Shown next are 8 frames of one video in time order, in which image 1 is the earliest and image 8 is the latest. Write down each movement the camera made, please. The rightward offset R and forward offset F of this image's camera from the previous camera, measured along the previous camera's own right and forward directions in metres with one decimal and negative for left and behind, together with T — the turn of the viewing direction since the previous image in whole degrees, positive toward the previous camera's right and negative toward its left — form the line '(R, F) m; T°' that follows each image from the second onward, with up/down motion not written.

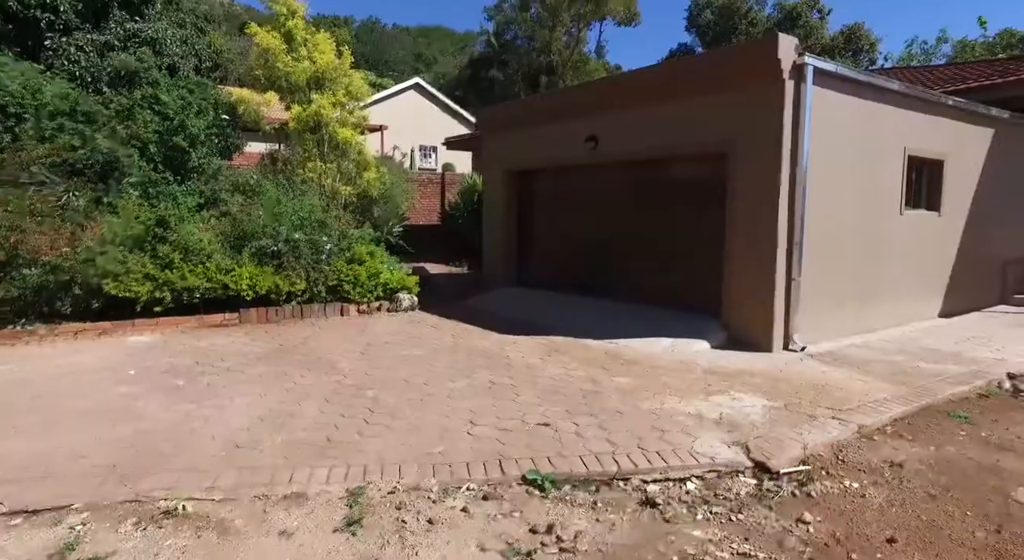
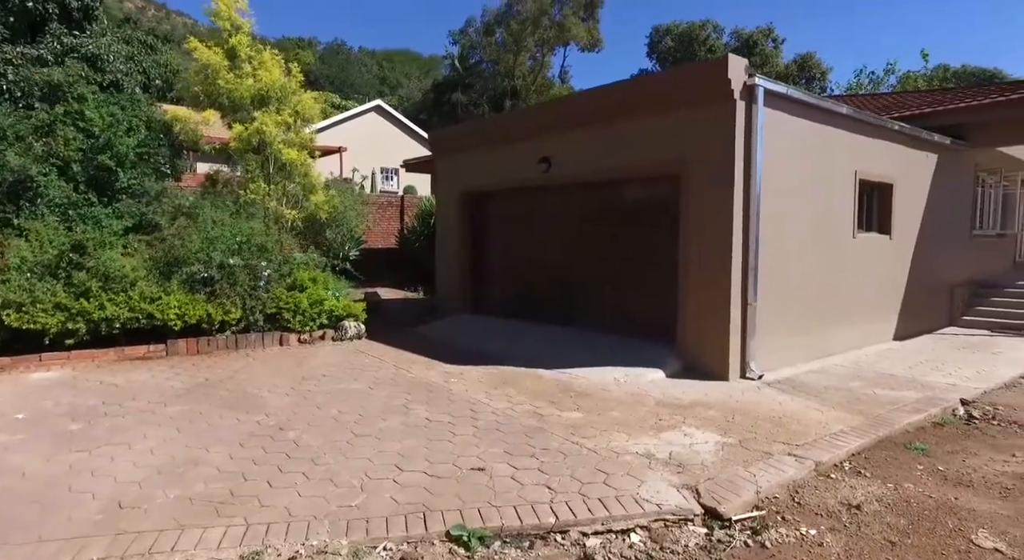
(+0.2, +0.3) m; +3°
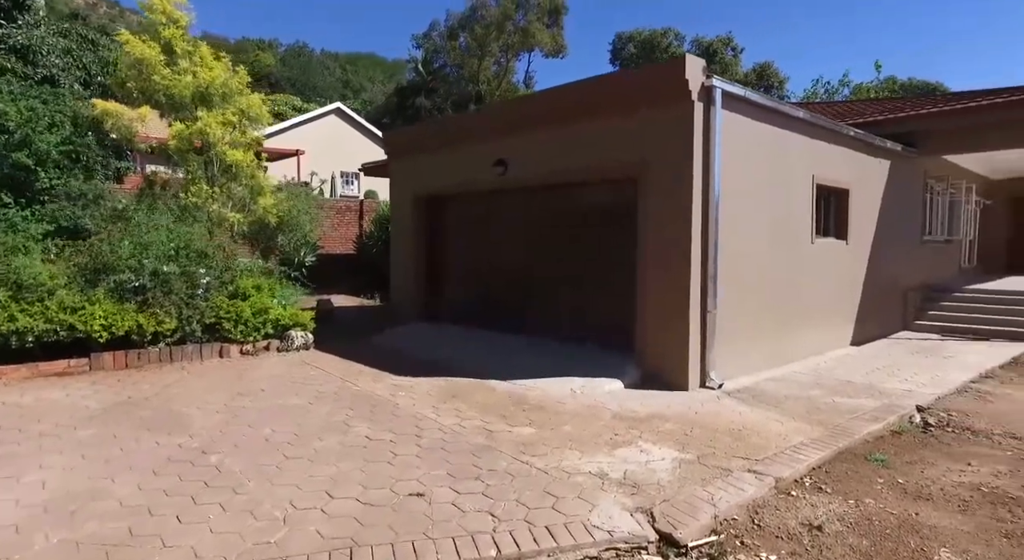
(+0.1, +0.3) m; +3°
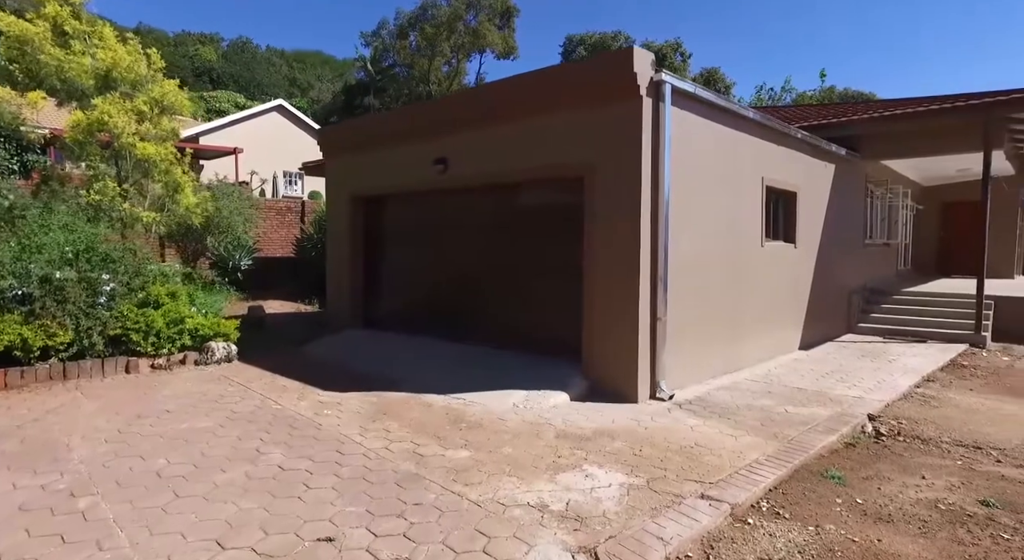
(+0.1, +0.4) m; +4°
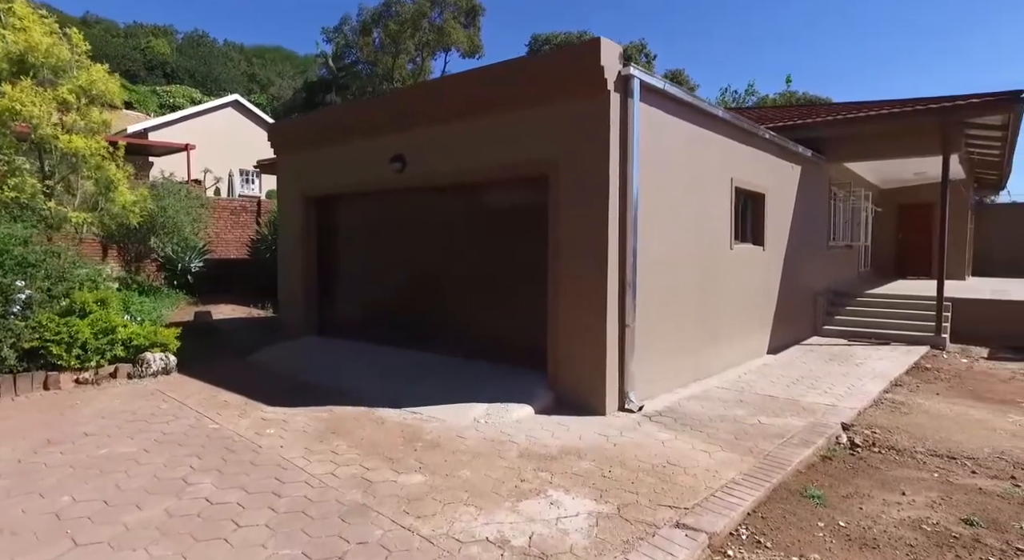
(0.0, +0.4) m; +3°
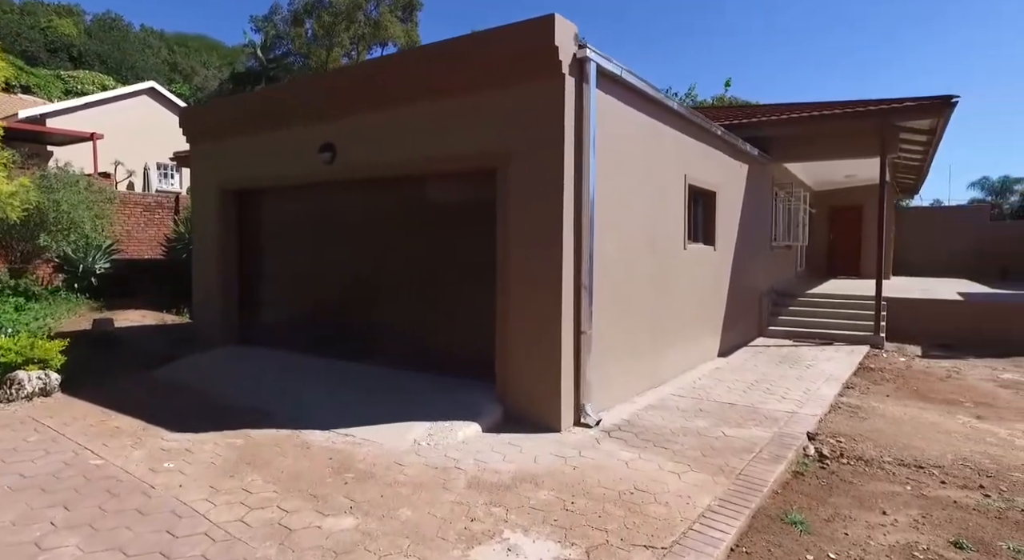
(-0.1, +0.6) m; +6°
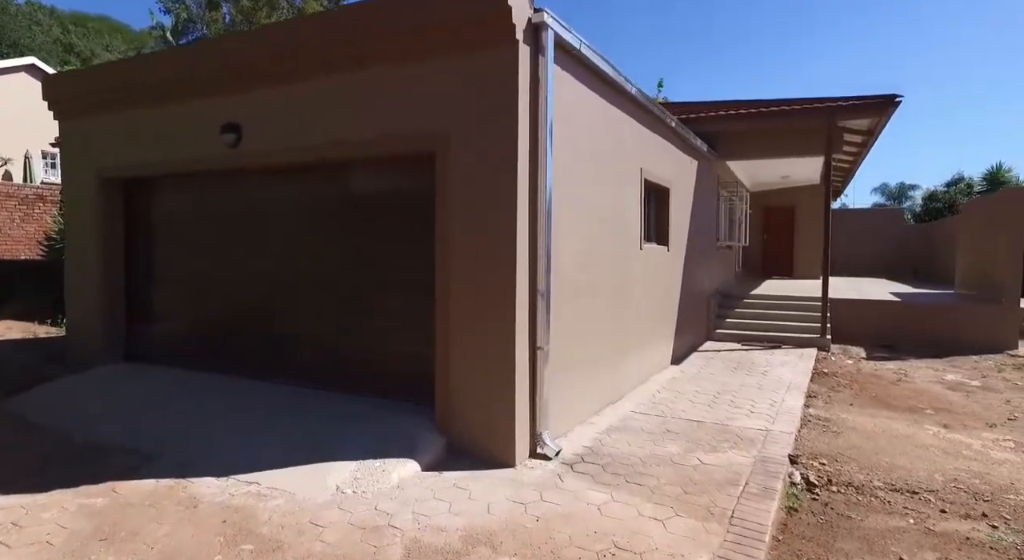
(-0.1, +0.9) m; +6°
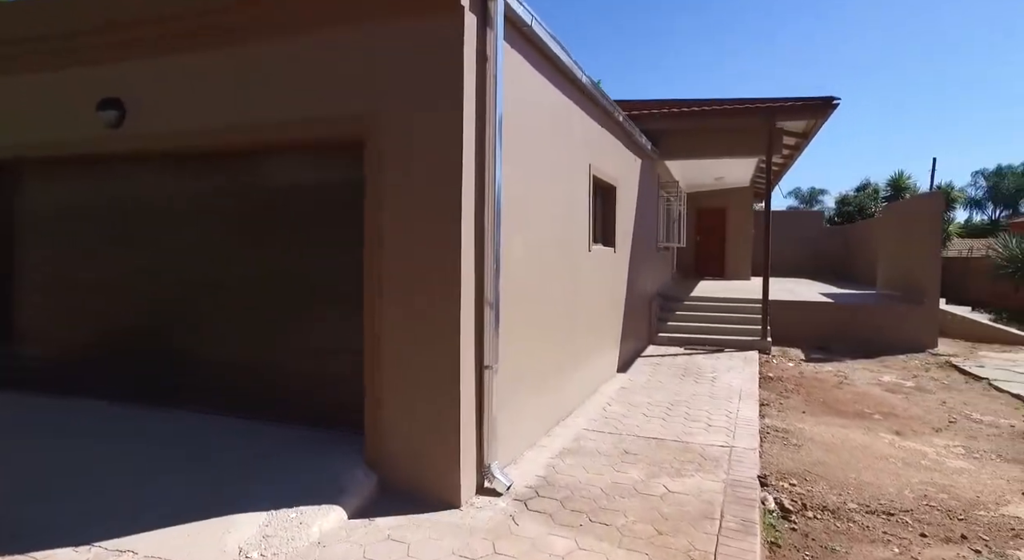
(-0.1, +0.6) m; +6°
